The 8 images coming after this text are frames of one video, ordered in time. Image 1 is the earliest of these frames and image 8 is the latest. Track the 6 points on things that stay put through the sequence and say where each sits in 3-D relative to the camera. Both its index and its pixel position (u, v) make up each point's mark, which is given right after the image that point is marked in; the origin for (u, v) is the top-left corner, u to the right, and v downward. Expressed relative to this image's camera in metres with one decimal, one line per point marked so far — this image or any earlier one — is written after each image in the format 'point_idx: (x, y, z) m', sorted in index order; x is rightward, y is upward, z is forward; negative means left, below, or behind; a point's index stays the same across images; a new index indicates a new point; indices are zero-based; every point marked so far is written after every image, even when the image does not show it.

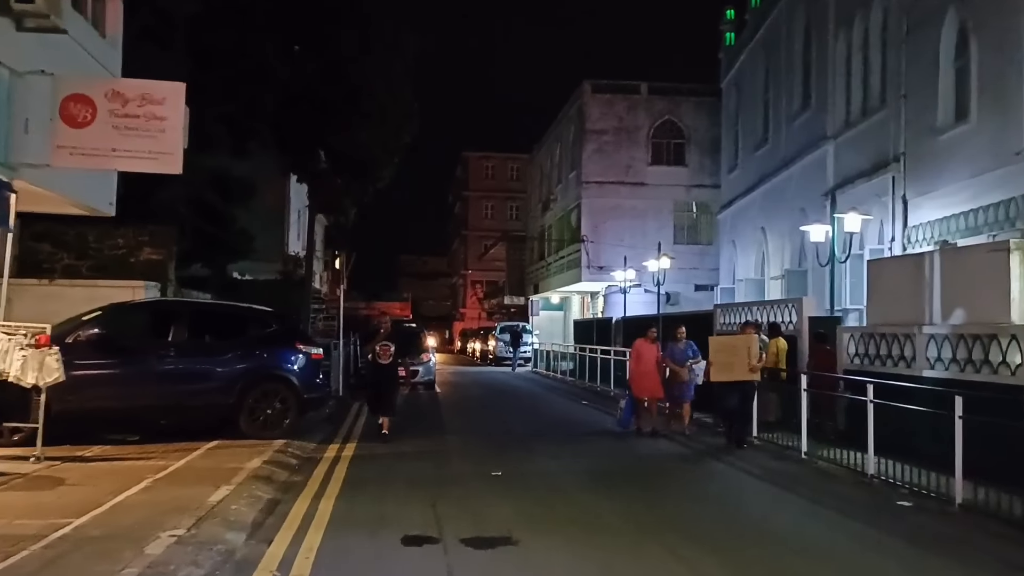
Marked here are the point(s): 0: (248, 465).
0: (-2.7, -1.8, +9.9) m
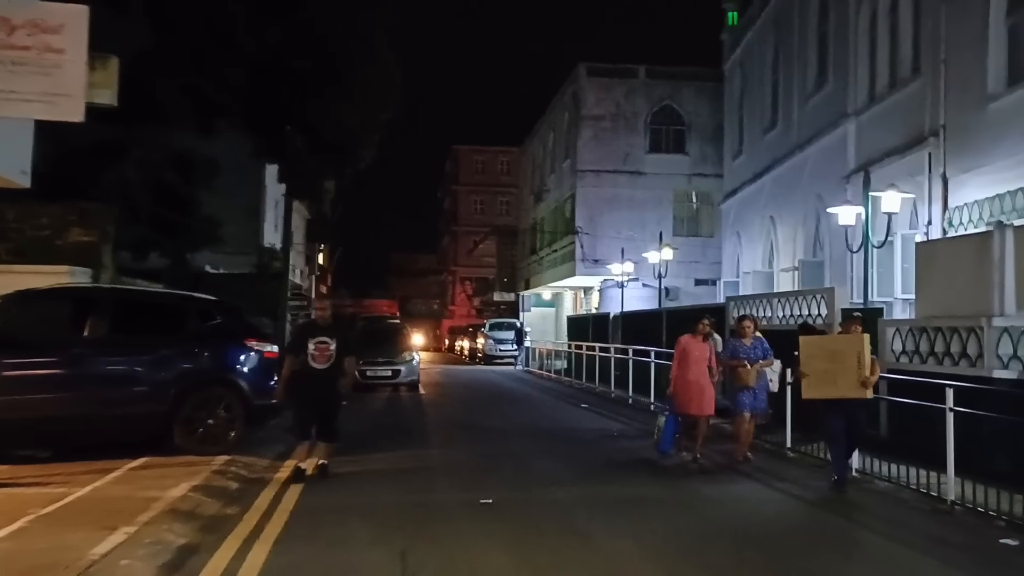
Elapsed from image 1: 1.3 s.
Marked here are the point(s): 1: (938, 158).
0: (-2.7, -1.6, +7.8) m
1: (+7.1, +2.2, +16.3) m
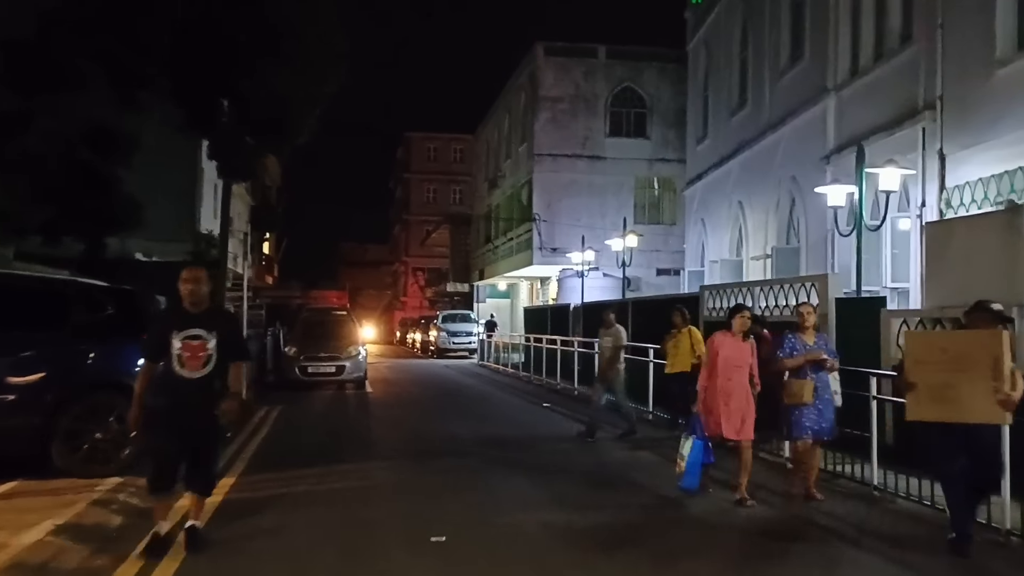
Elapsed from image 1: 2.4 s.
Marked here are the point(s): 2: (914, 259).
0: (-3.0, -1.5, +6.0) m
1: (+6.4, +2.4, +14.9) m
2: (+6.3, +0.4, +15.3) m
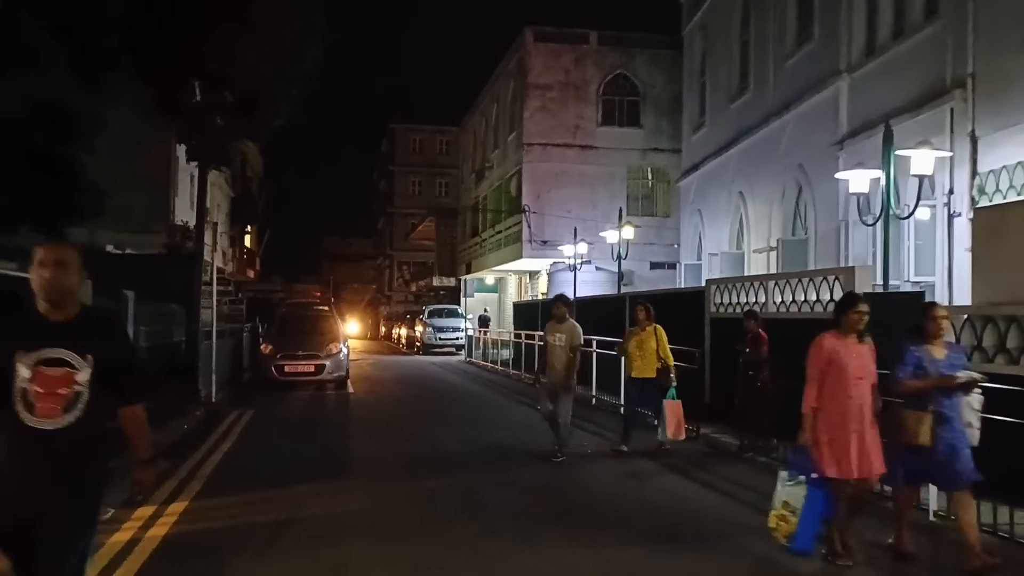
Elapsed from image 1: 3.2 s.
0: (-2.9, -1.5, +4.7) m
1: (+6.3, +2.4, +13.7) m
2: (+6.2, +0.5, +14.2) m
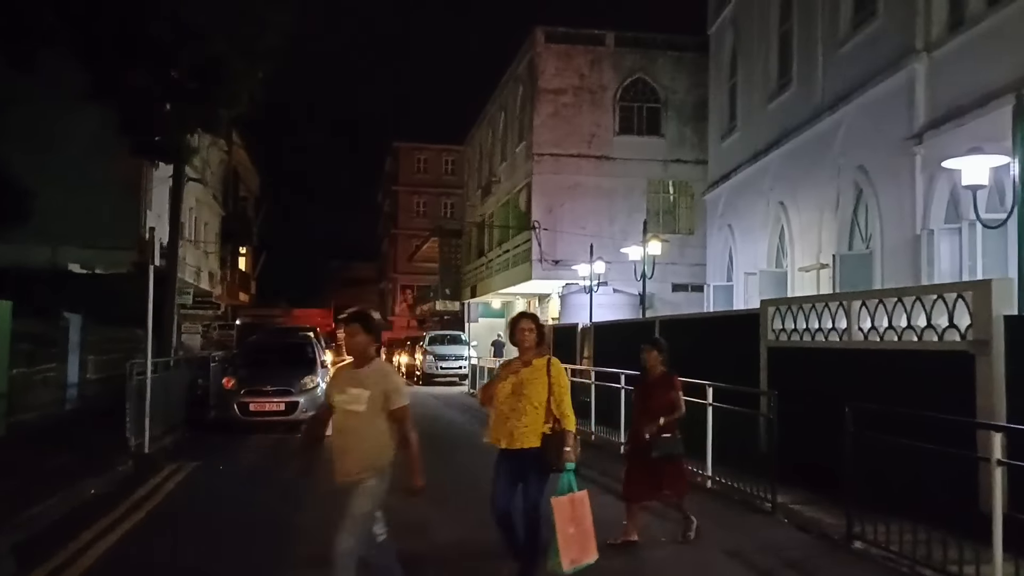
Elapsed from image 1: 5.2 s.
0: (-2.9, -1.5, +1.5) m
1: (+6.4, +2.2, +10.6) m
2: (+6.3, +0.3, +11.0) m
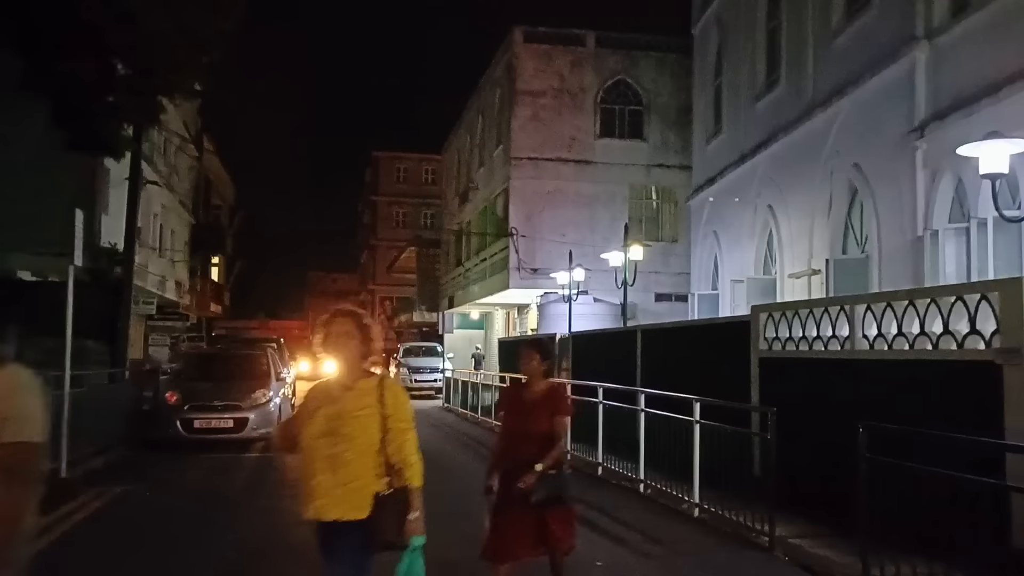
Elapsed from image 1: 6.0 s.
0: (-3.1, -1.4, +0.2) m
1: (+6.1, +2.2, +9.5) m
2: (+6.0, +0.3, +9.9) m
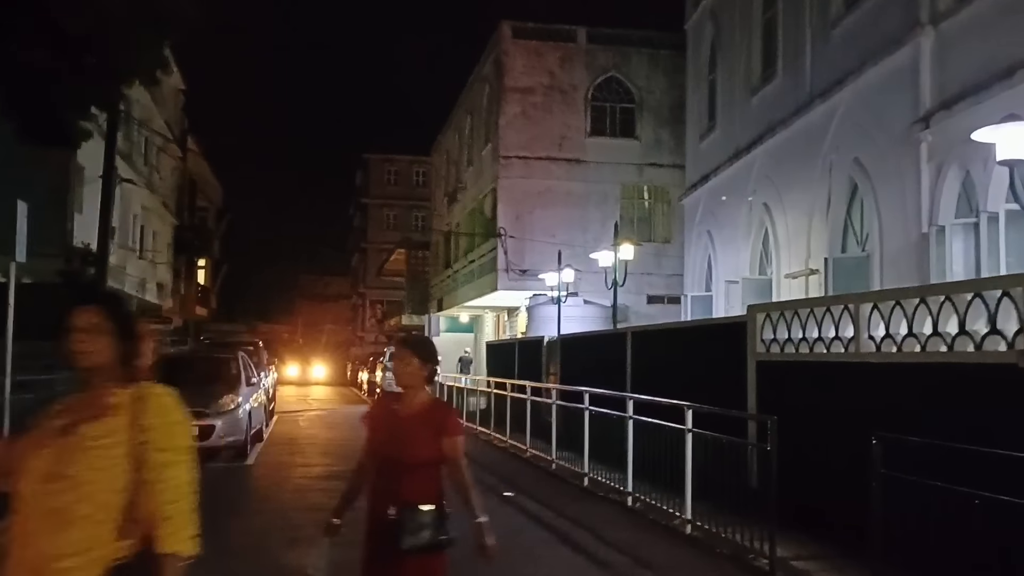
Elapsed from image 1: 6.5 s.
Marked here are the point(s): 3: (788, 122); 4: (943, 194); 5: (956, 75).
0: (-3.3, -1.3, -0.6) m
1: (+5.9, +2.2, +8.8) m
2: (+5.7, +0.3, +9.1) m
3: (+5.2, +3.1, +18.6) m
4: (+5.6, +1.2, +12.8) m
5: (+5.8, +2.8, +12.8) m
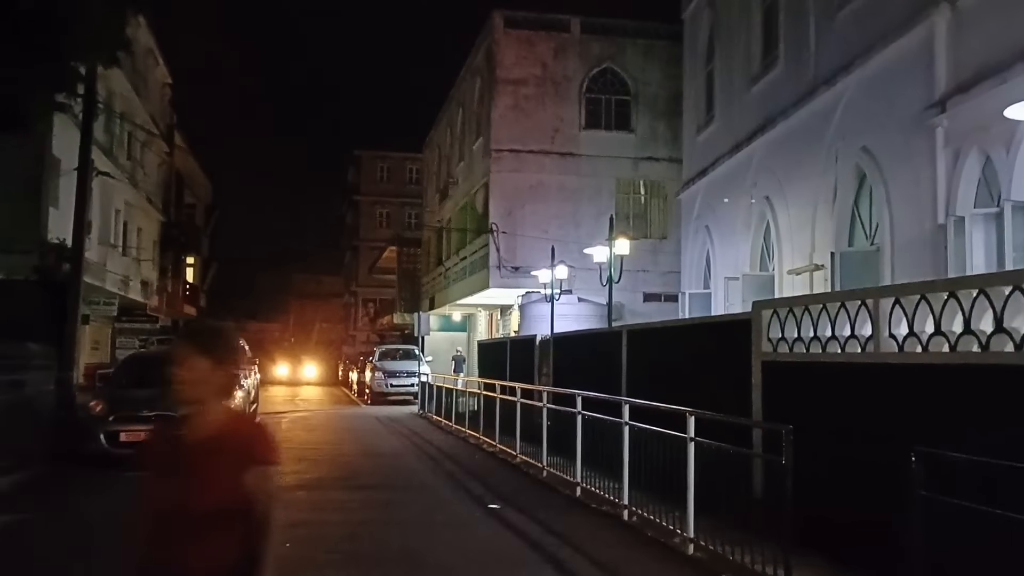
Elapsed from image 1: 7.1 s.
0: (-3.4, -1.3, -1.5) m
1: (+5.7, +2.3, +7.9) m
2: (+5.6, +0.3, +8.3) m
3: (+5.0, +3.2, +17.7) m
4: (+5.5, +1.3, +11.9) m
5: (+5.6, +2.8, +12.0) m
